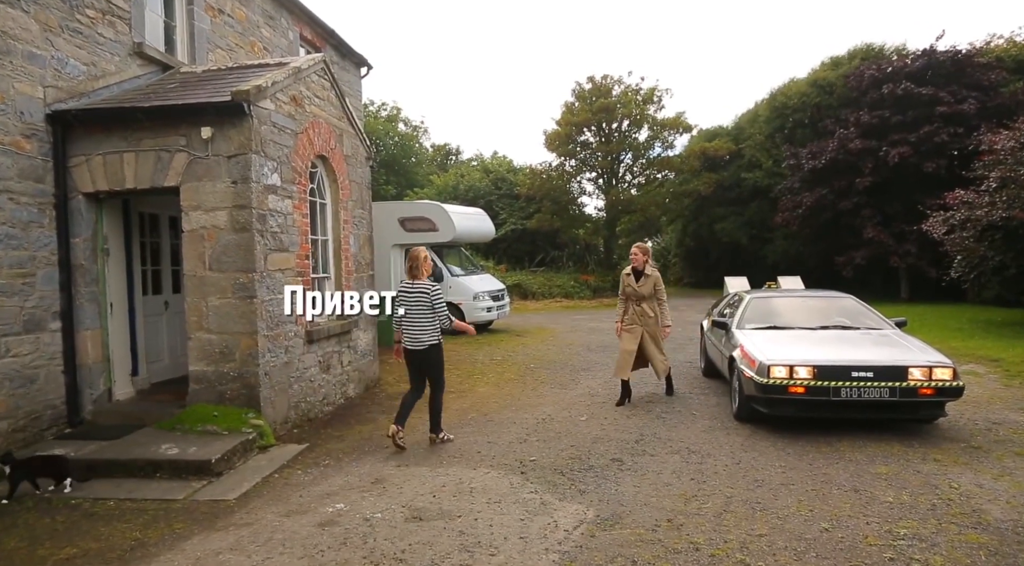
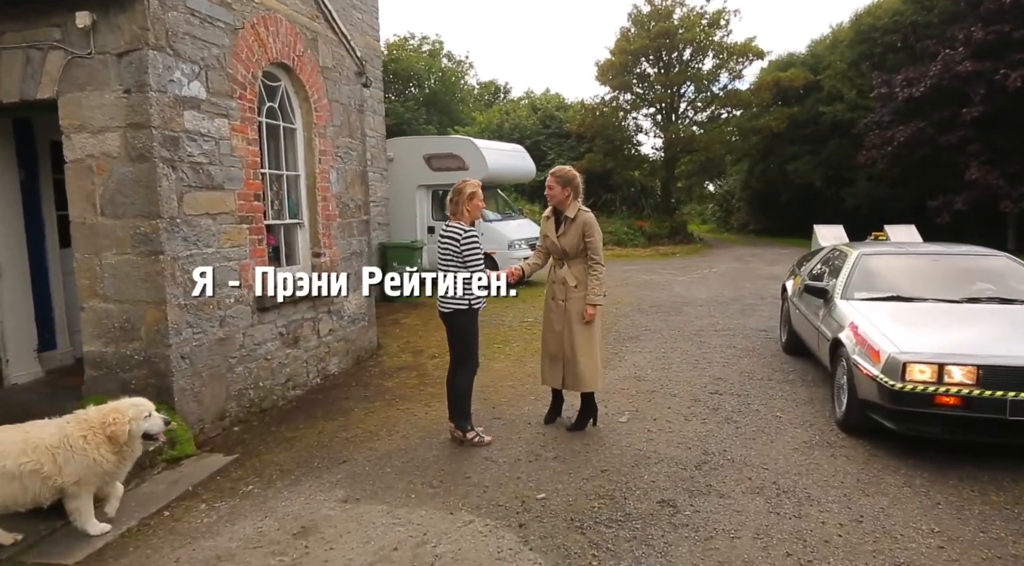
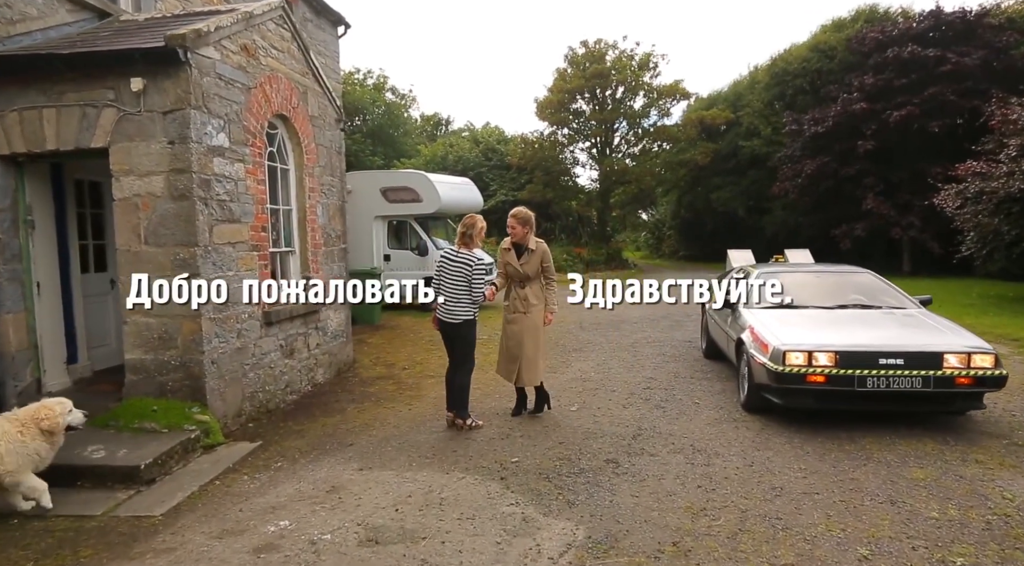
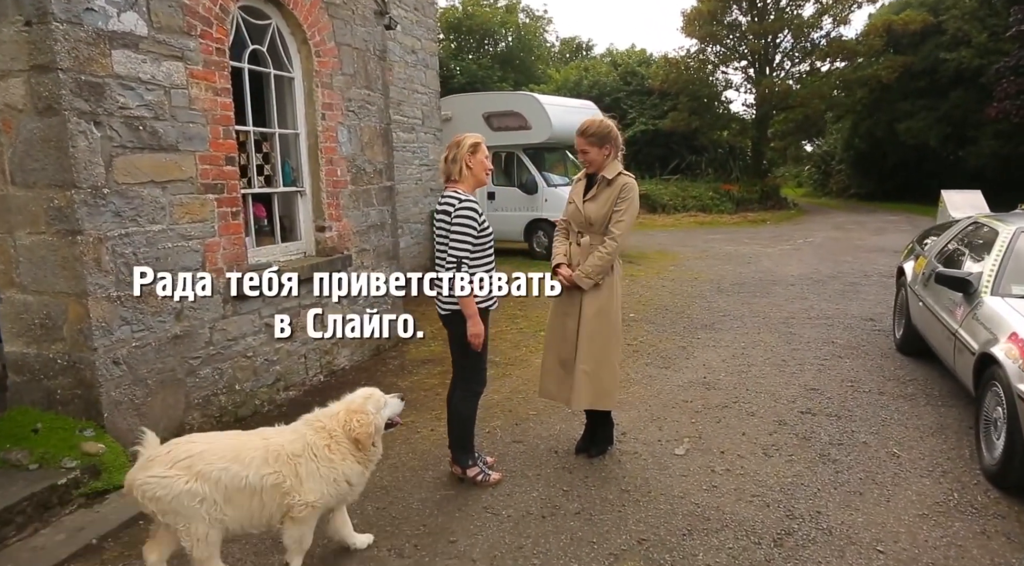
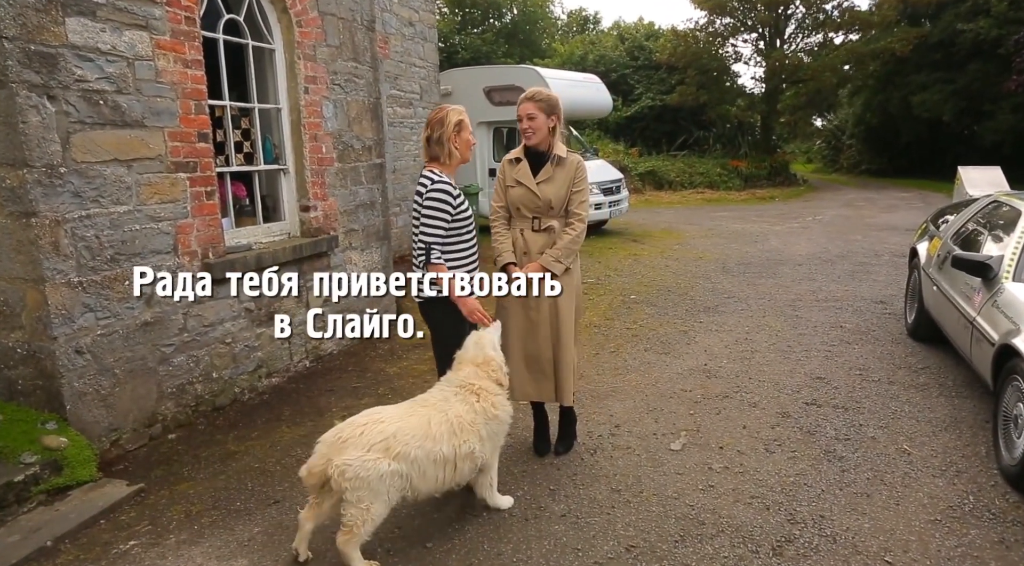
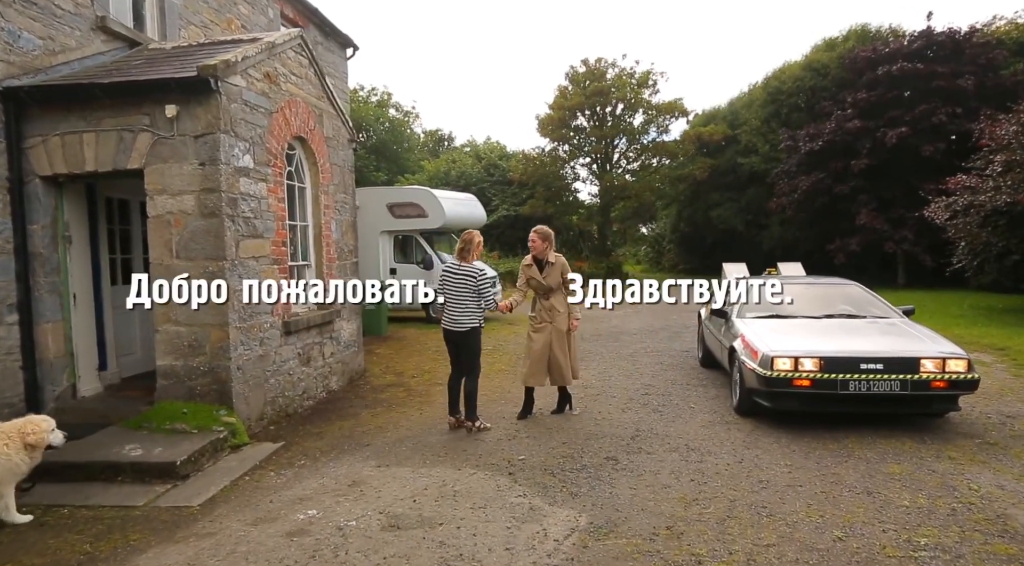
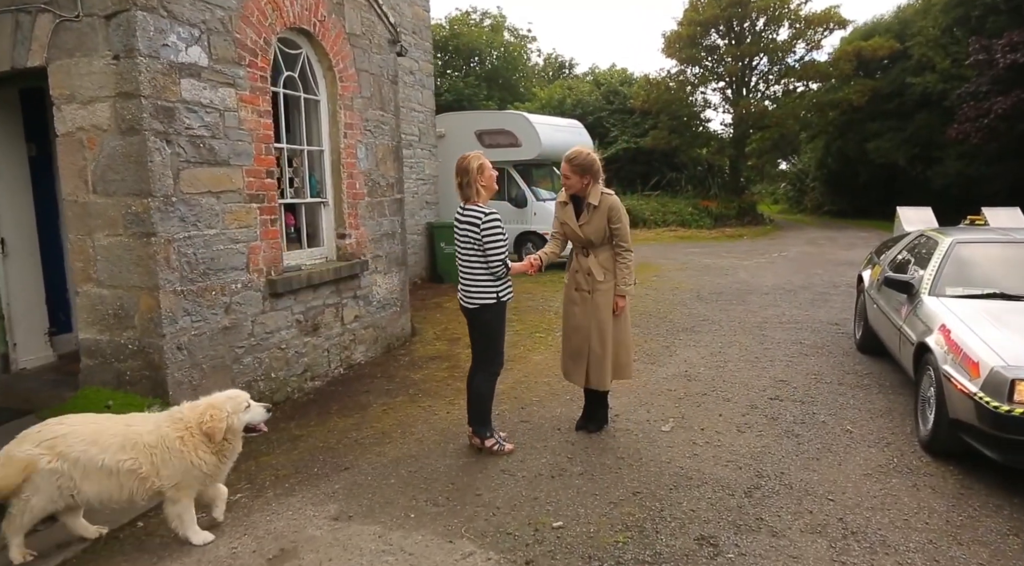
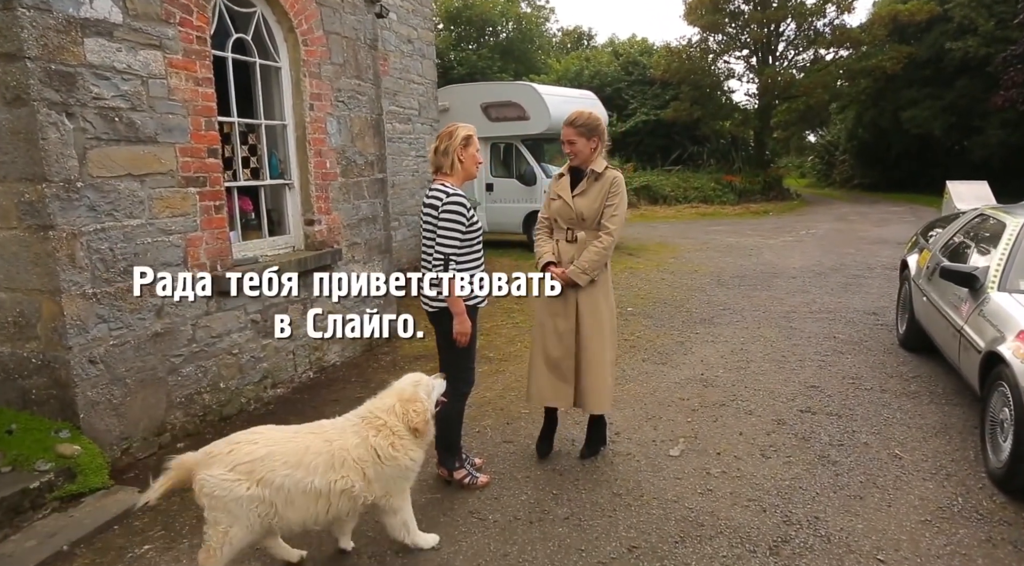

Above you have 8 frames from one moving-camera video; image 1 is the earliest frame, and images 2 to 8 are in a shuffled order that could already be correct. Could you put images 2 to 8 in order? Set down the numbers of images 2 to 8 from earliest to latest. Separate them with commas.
6, 3, 2, 7, 4, 8, 5
